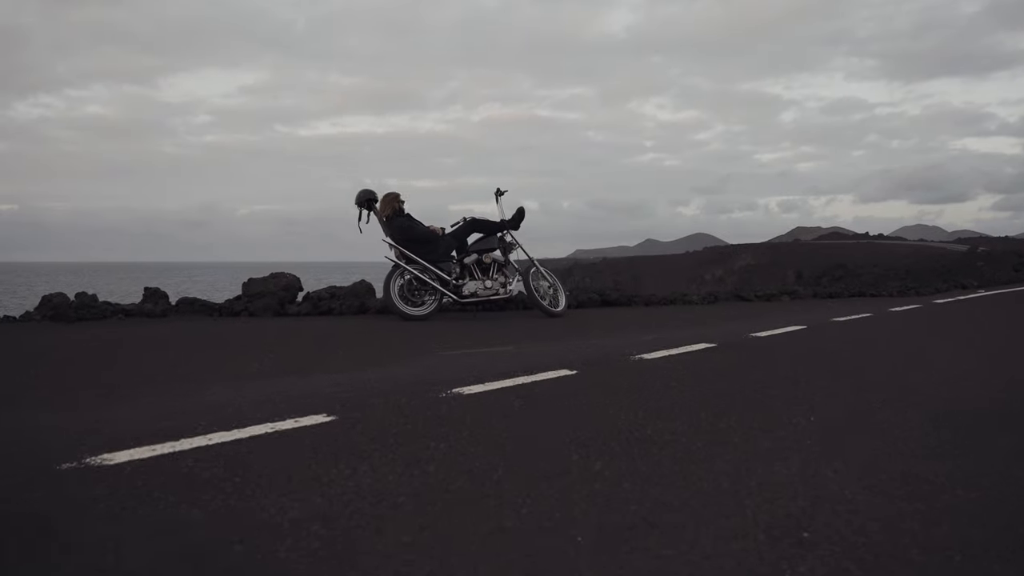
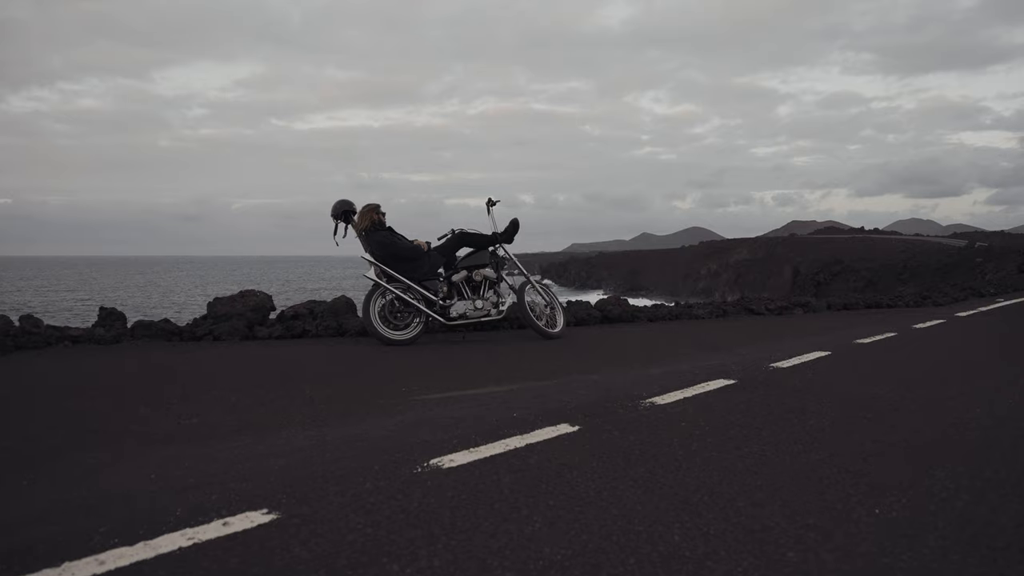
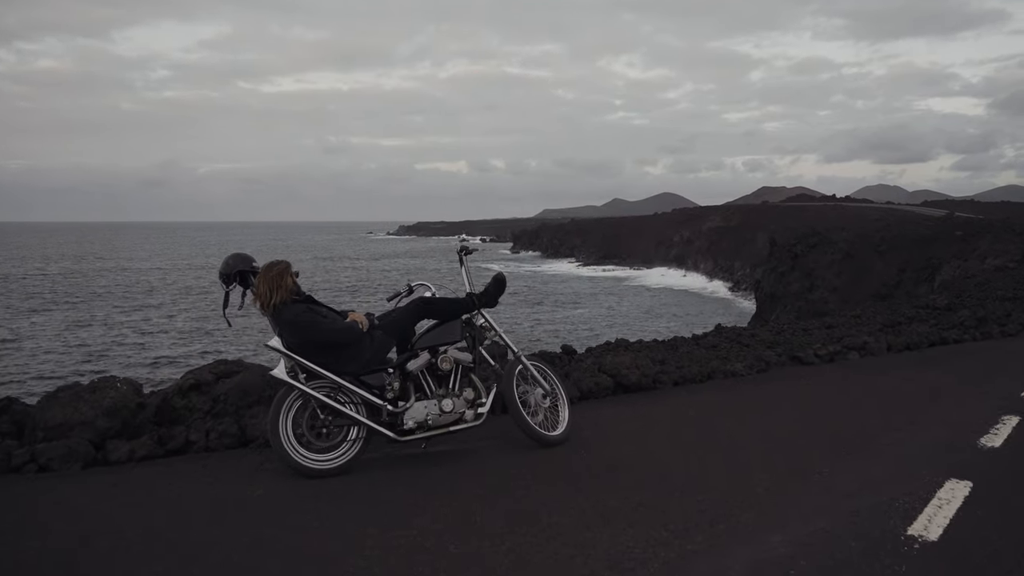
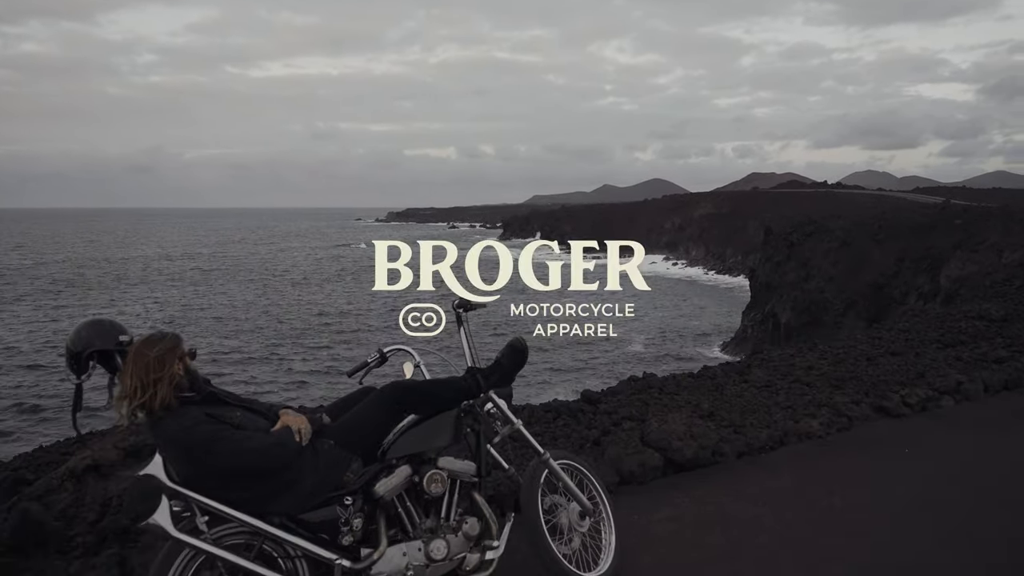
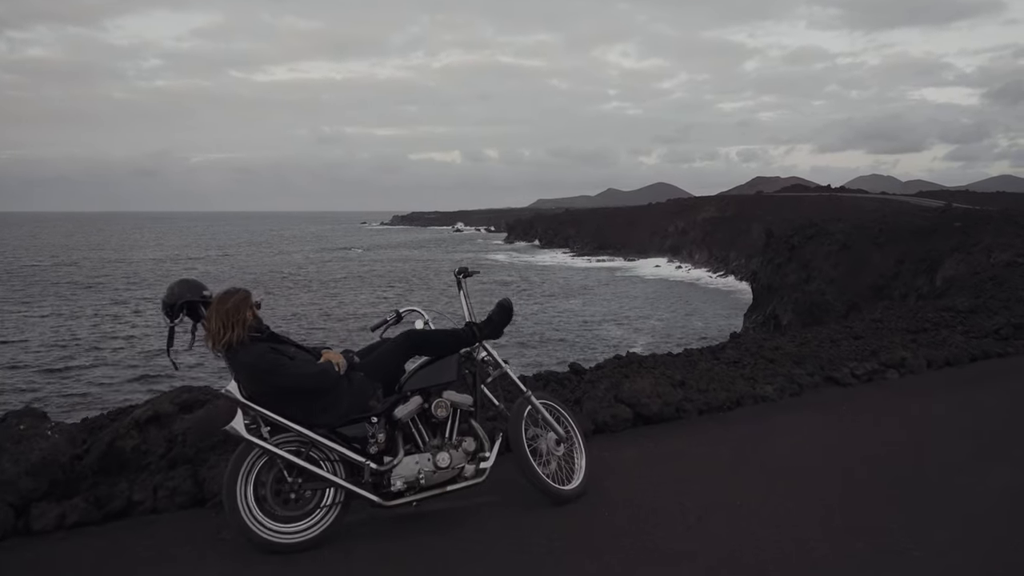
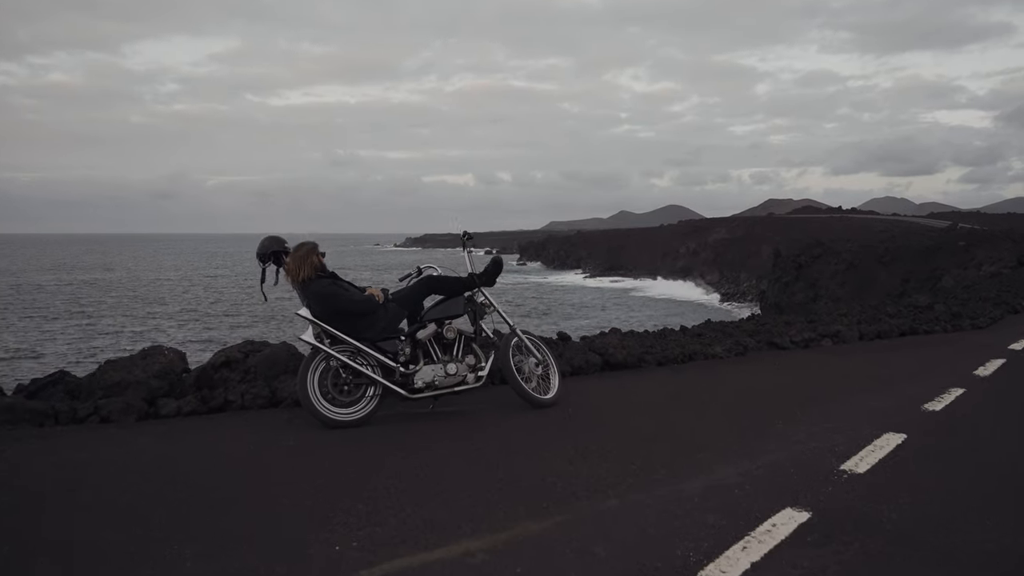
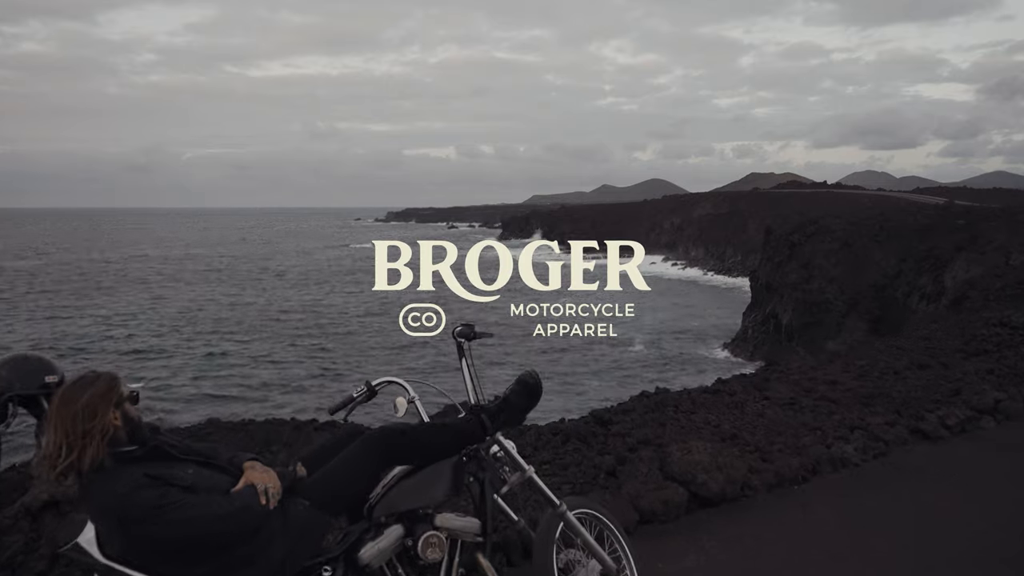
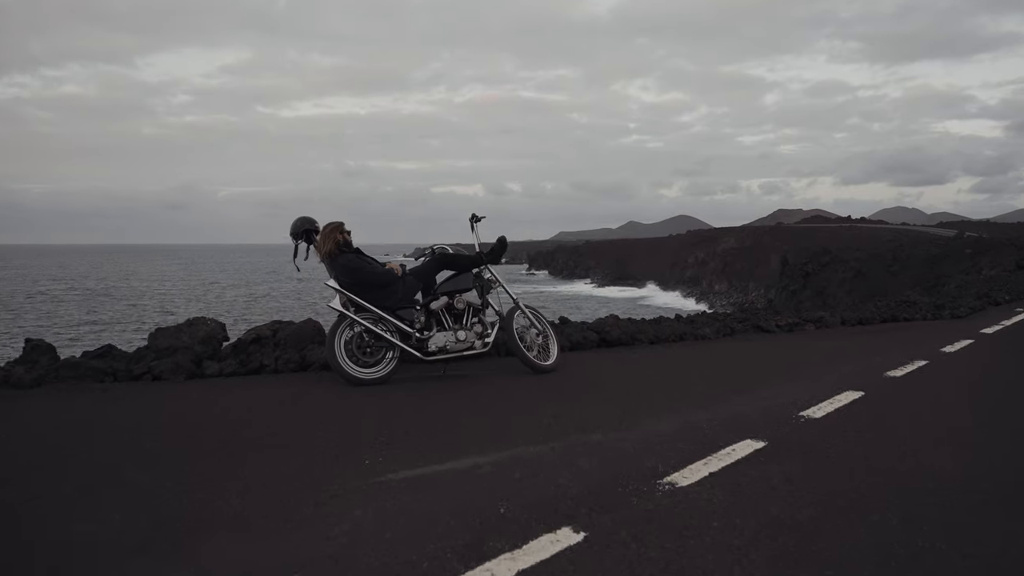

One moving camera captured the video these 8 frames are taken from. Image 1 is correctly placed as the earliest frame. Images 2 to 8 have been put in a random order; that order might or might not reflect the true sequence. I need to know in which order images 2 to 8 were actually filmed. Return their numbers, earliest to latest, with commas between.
2, 8, 6, 3, 5, 4, 7
